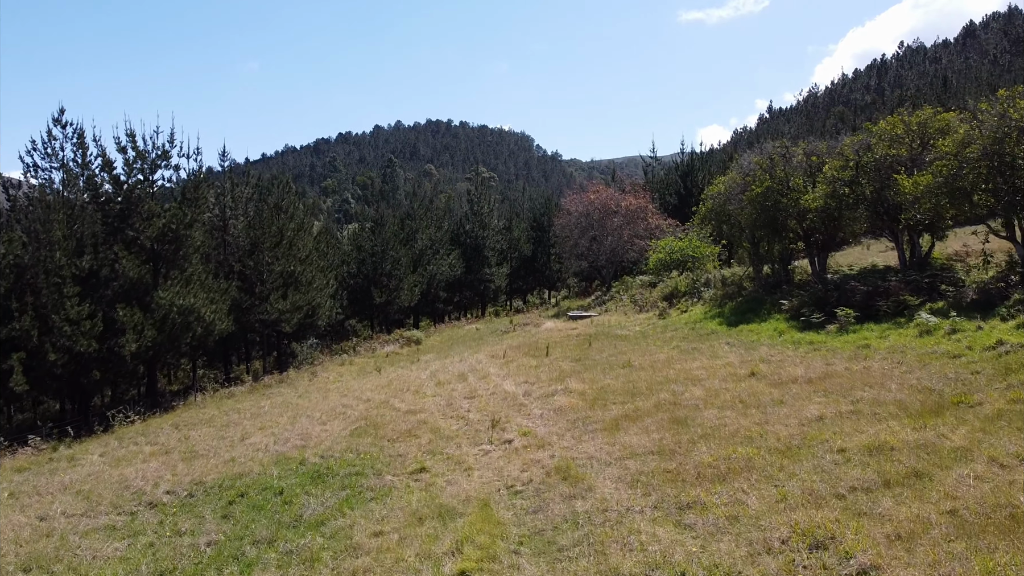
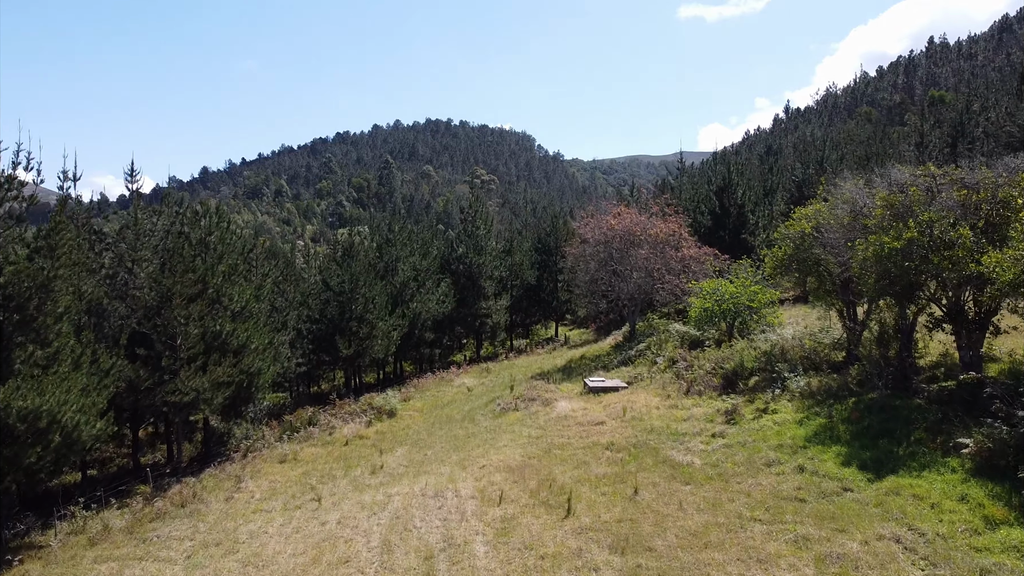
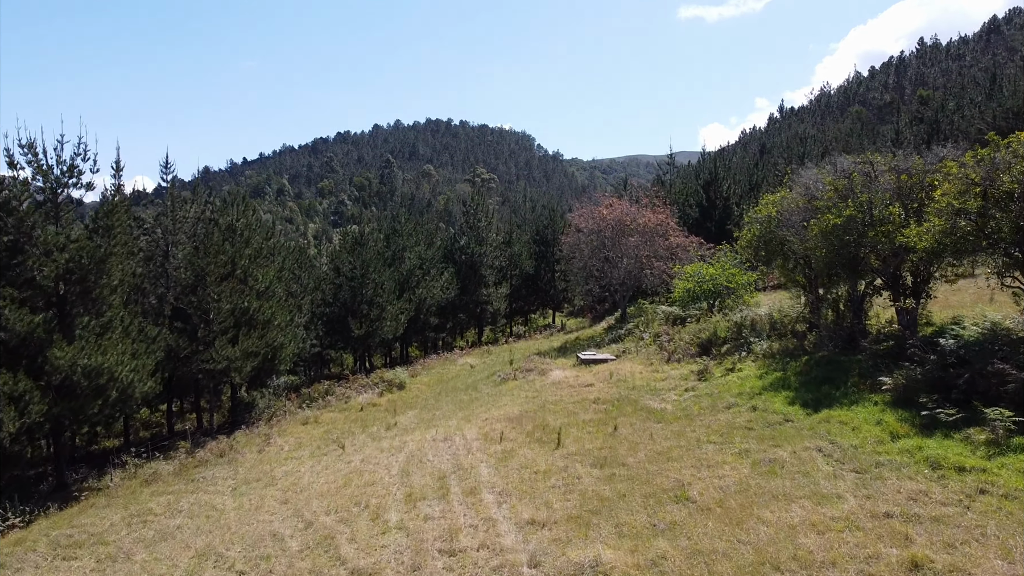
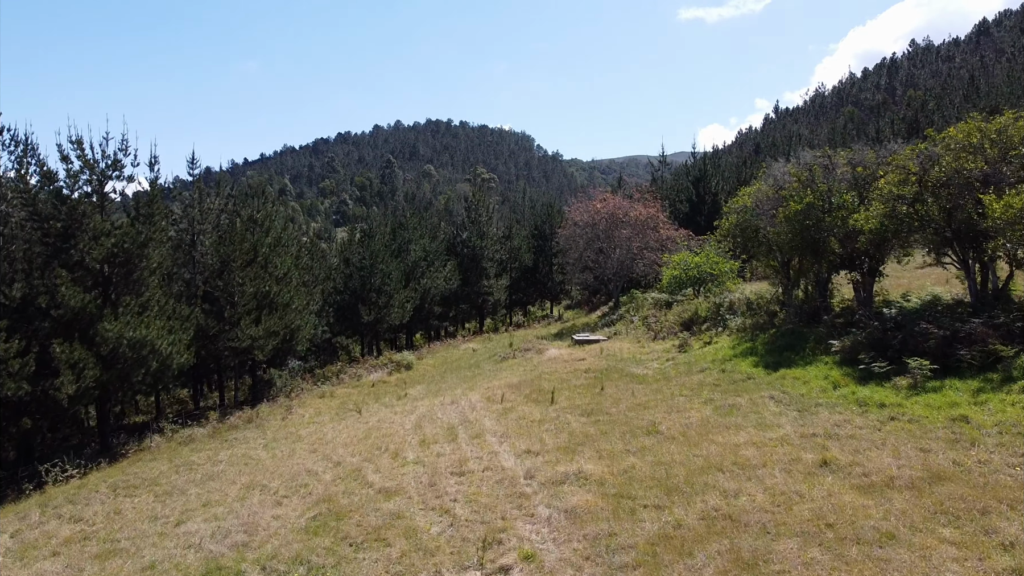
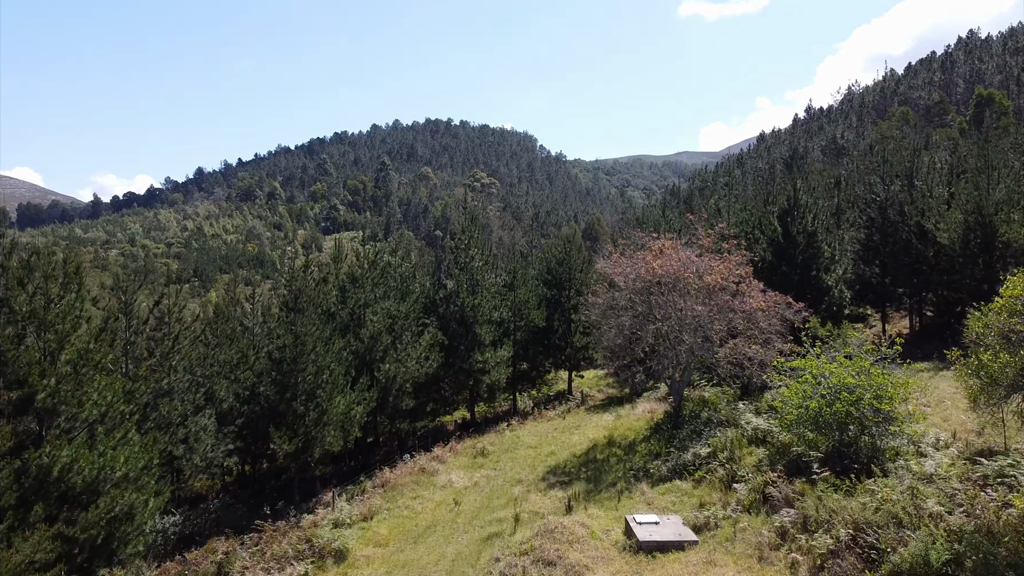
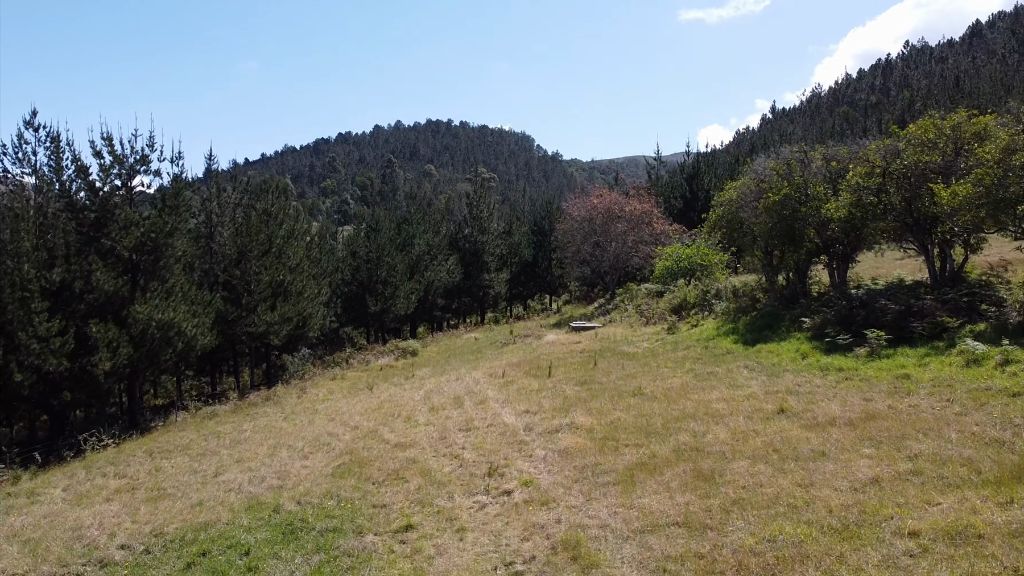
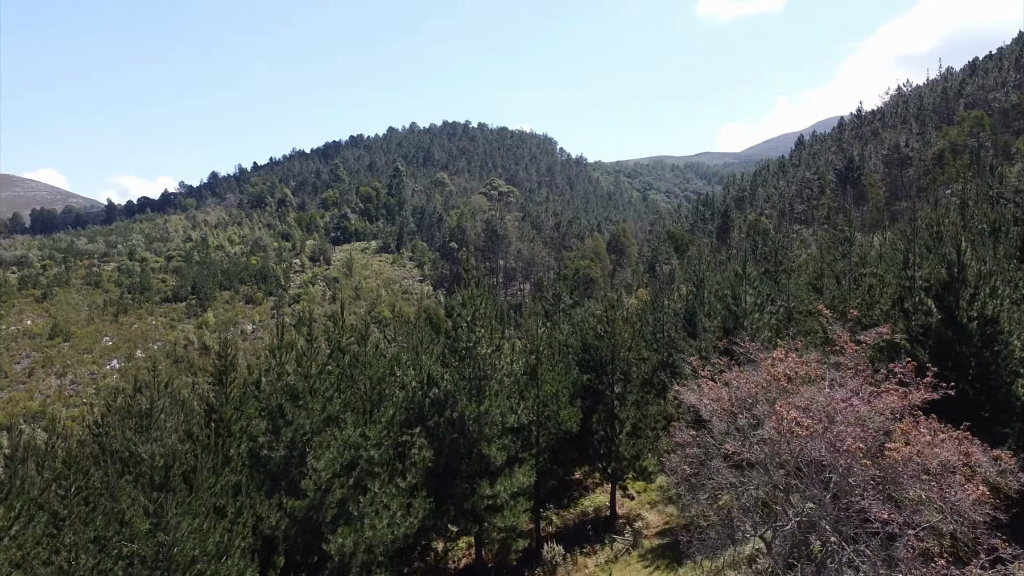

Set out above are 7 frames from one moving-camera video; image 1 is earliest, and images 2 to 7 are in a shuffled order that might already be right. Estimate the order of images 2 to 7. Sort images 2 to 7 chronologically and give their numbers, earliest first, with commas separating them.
6, 4, 3, 2, 5, 7
